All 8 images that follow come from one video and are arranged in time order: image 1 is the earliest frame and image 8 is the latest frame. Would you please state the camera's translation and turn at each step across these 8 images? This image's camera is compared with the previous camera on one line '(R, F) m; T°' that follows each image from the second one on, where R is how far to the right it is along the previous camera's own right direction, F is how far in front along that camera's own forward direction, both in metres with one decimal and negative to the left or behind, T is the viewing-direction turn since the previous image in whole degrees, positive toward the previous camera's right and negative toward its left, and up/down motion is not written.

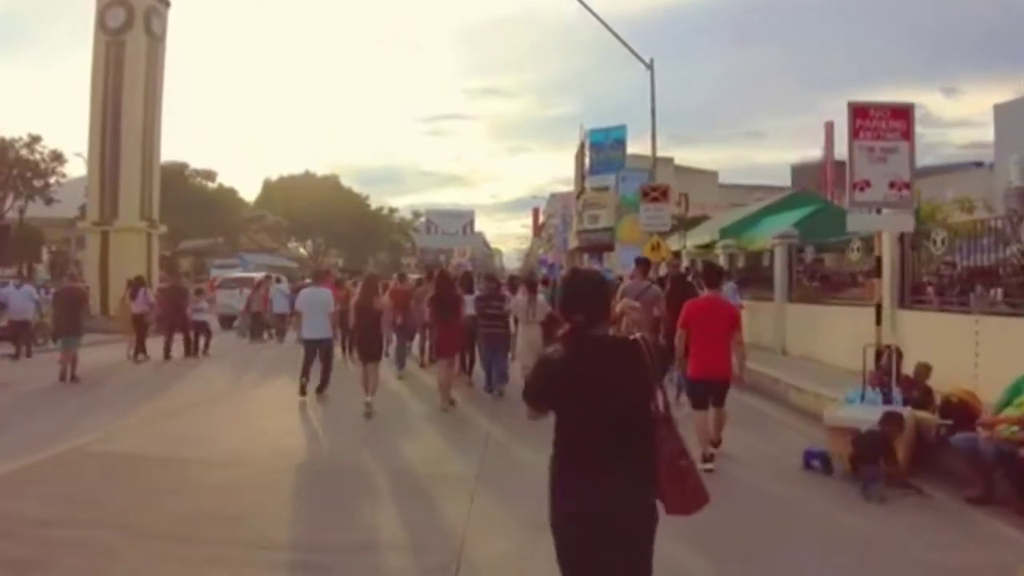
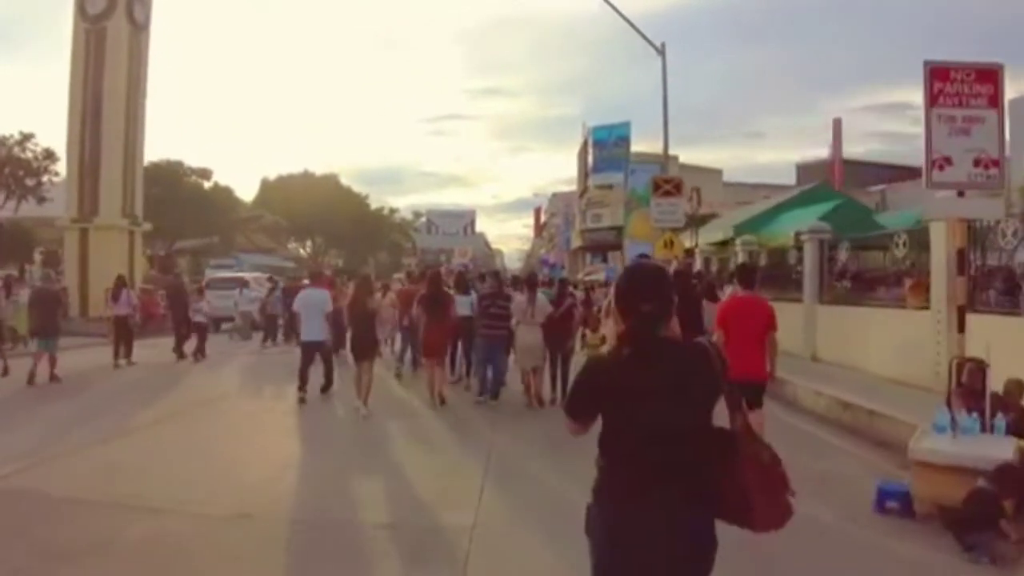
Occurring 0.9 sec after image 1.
(0.0, +1.5) m; 0°
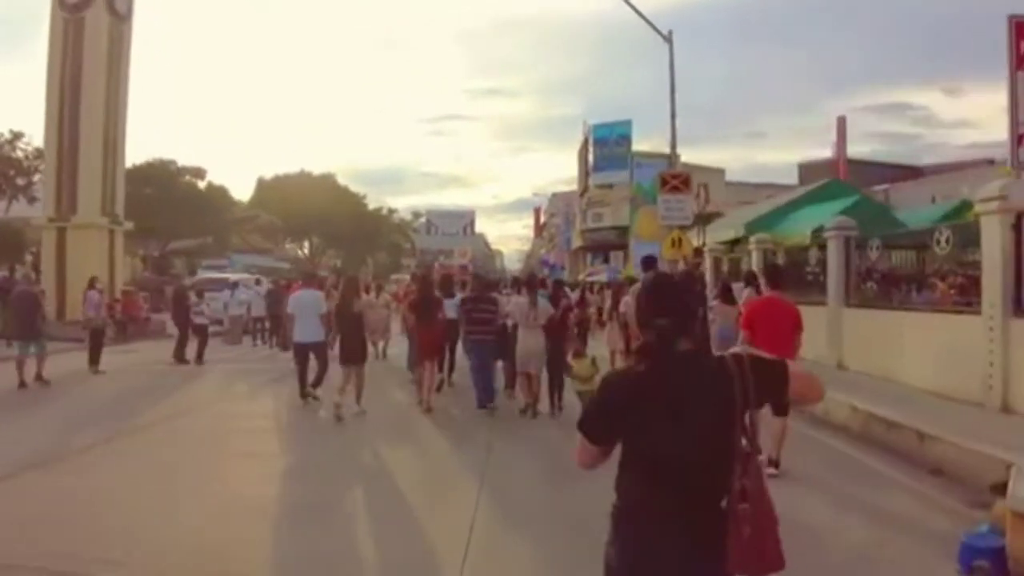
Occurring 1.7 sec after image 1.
(0.0, +1.3) m; 0°
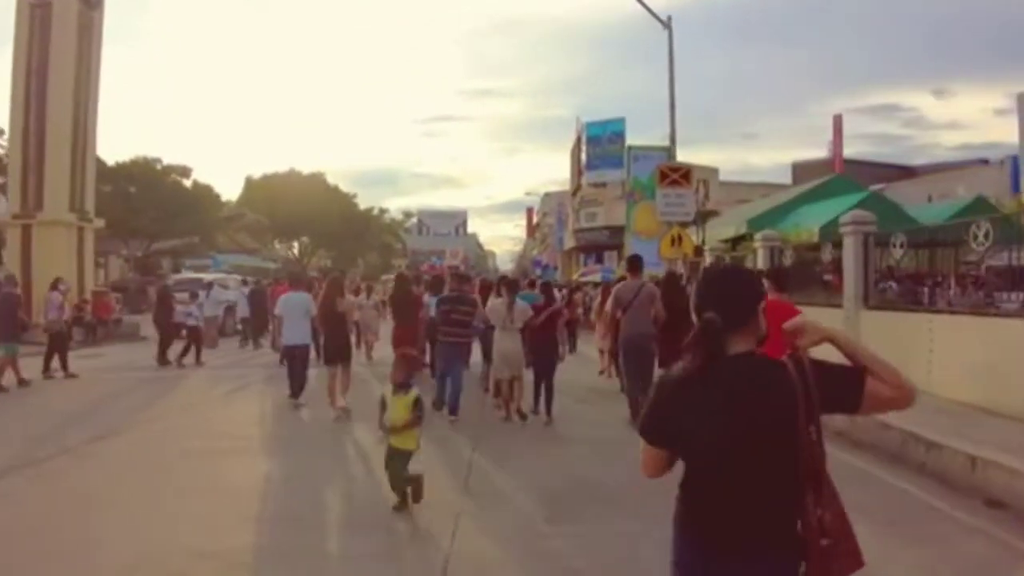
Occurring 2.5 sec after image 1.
(+0.1, +1.3) m; 0°
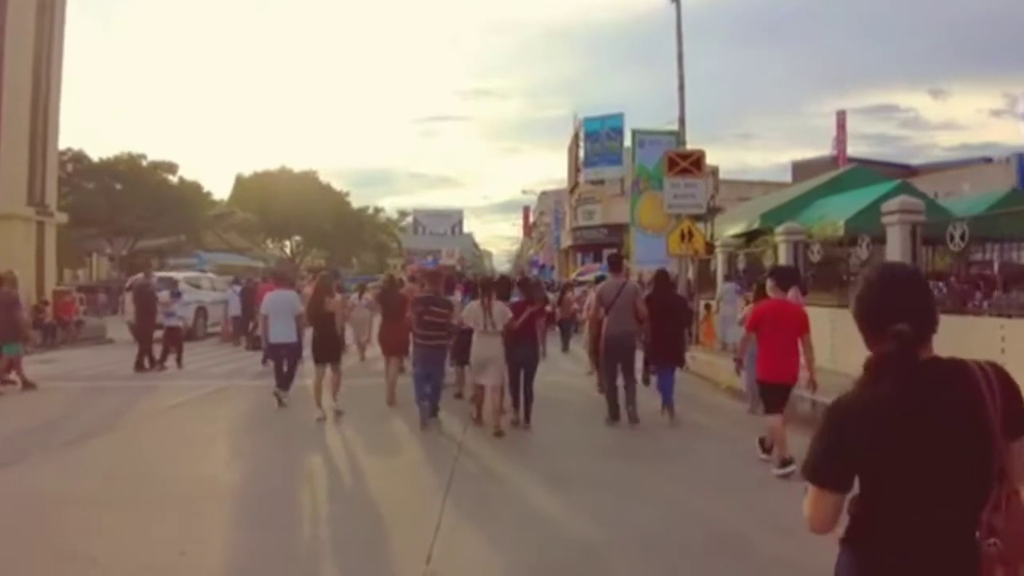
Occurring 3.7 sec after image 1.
(+0.1, +1.9) m; 0°
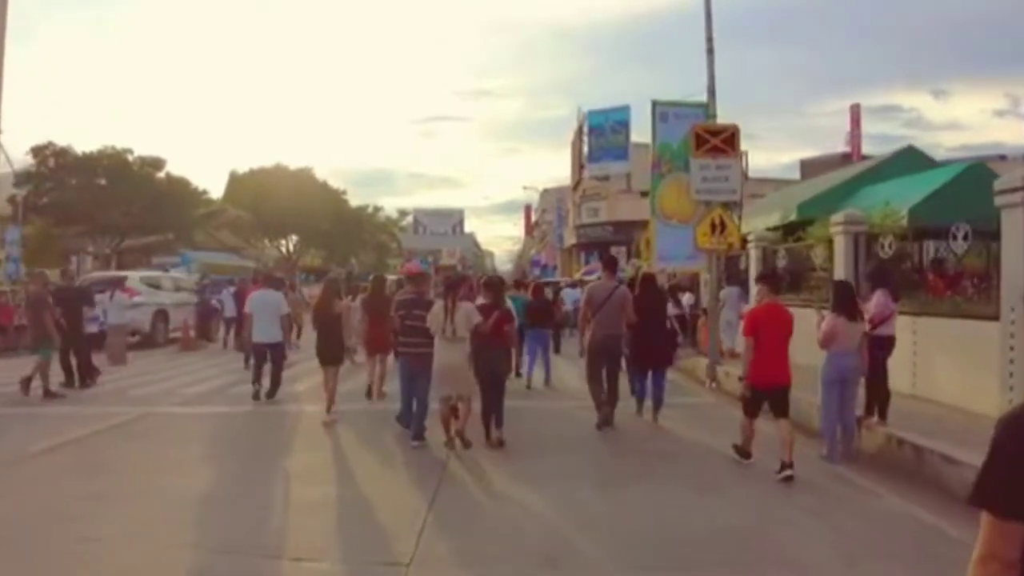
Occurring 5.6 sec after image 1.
(+0.1, +2.8) m; 0°
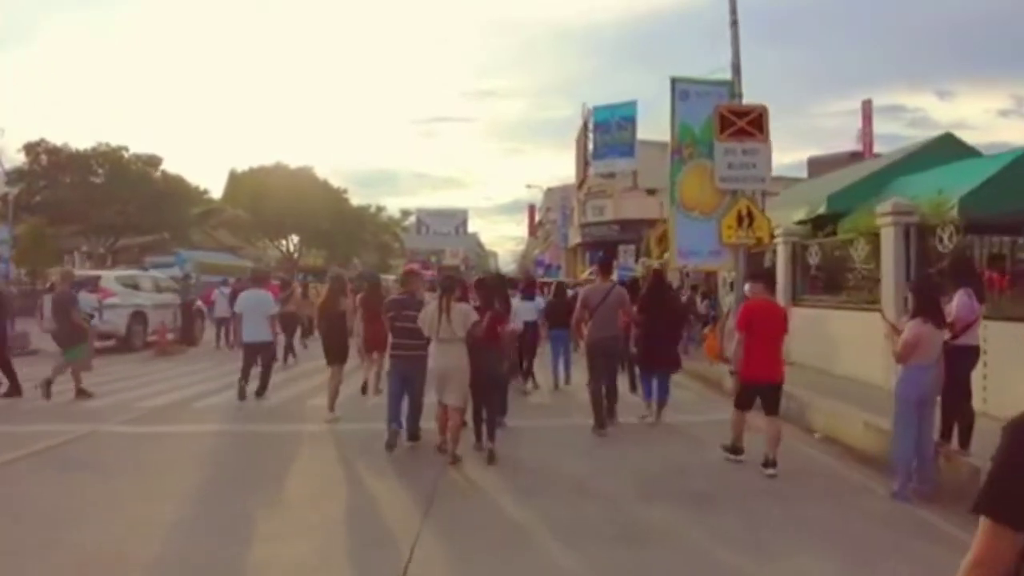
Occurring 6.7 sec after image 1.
(0.0, +1.5) m; 0°
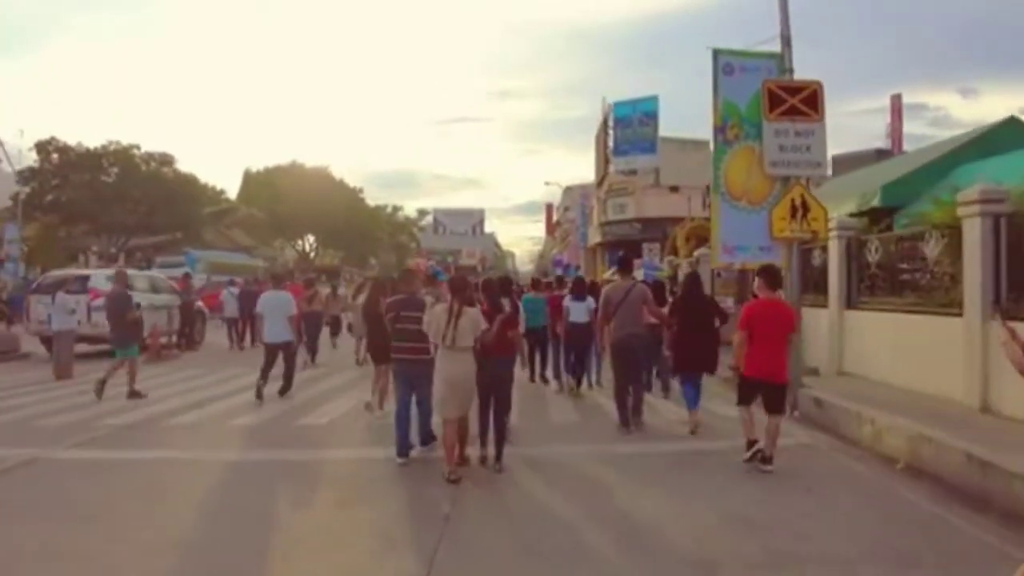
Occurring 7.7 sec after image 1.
(0.0, +1.5) m; -1°
